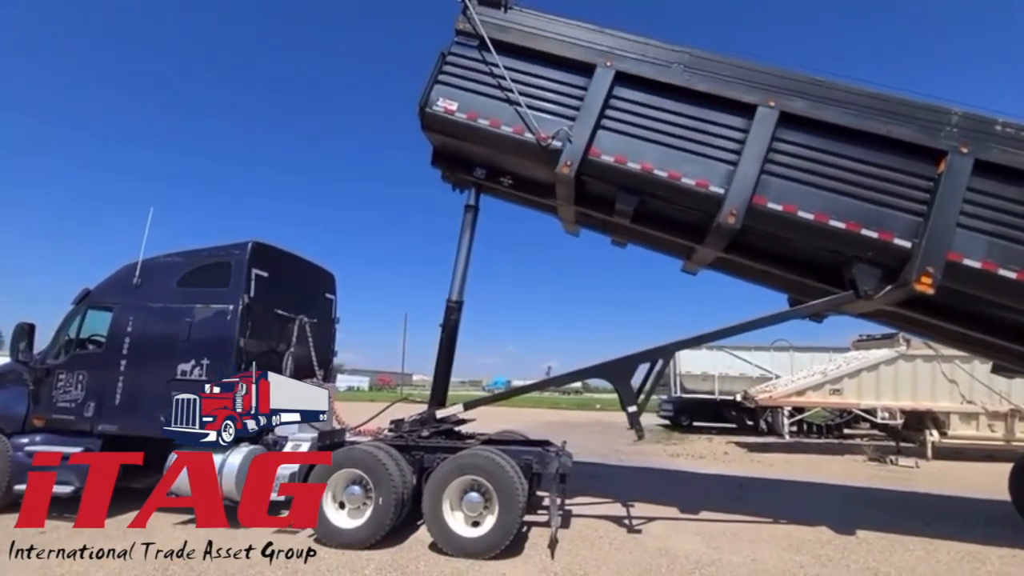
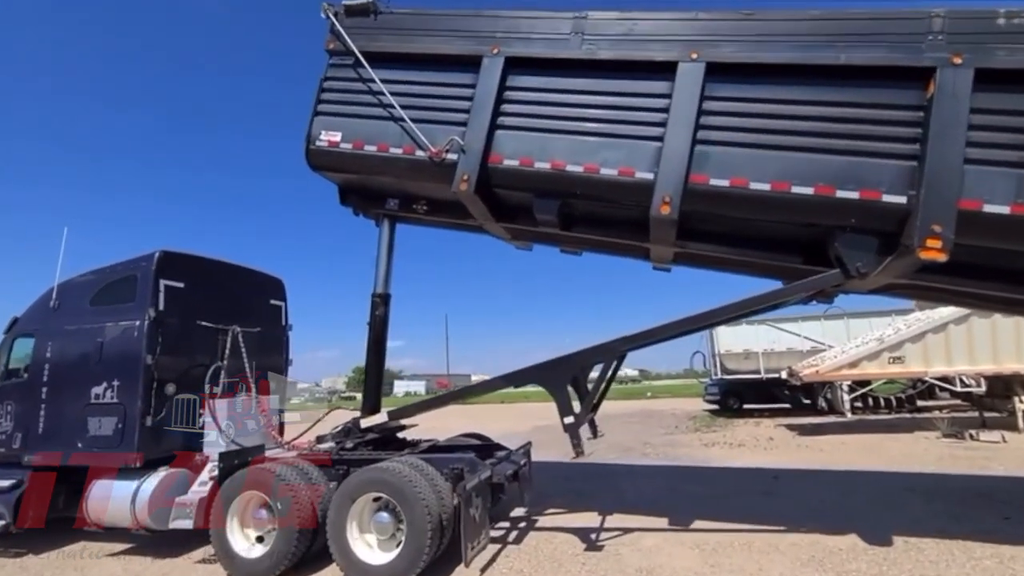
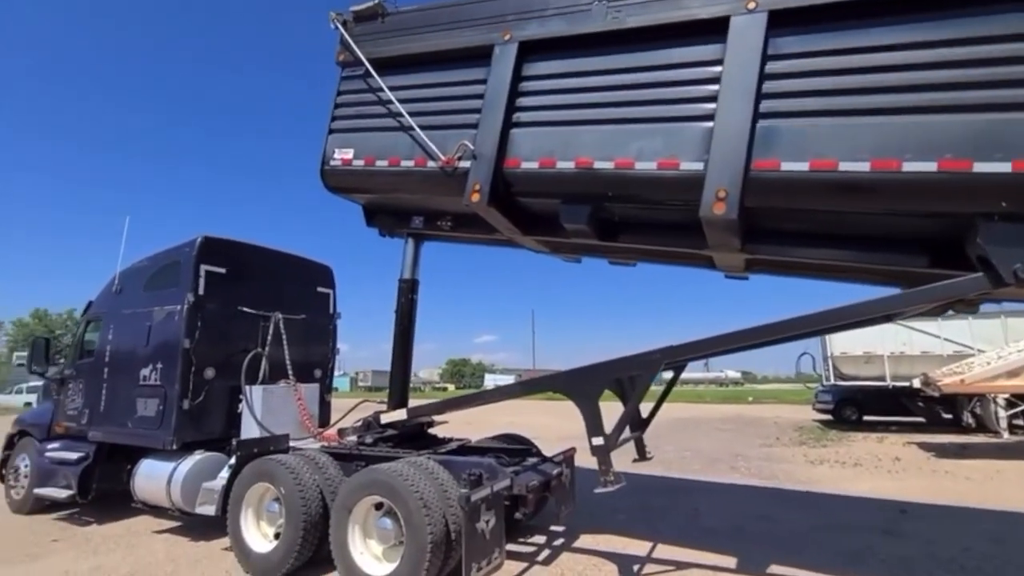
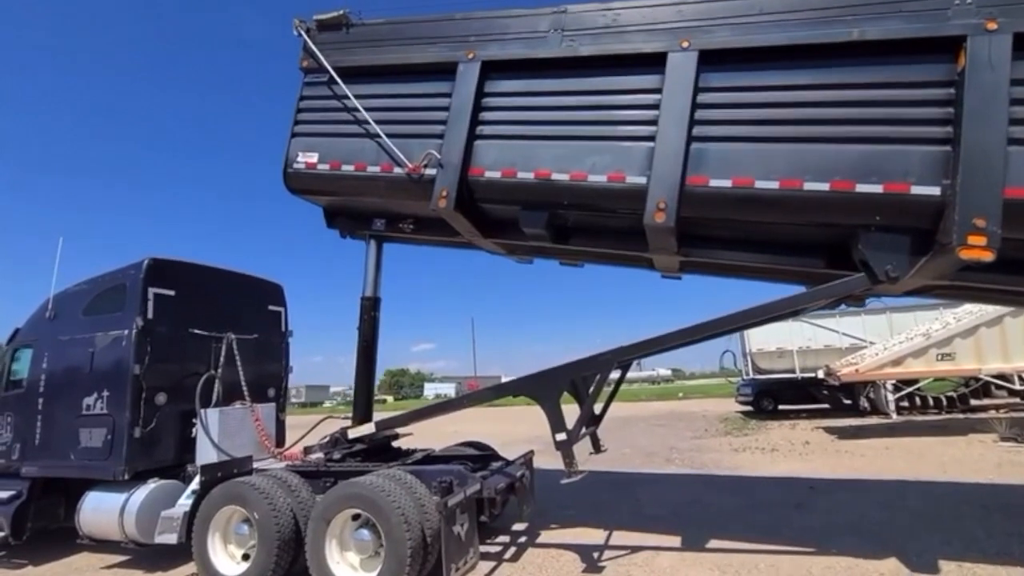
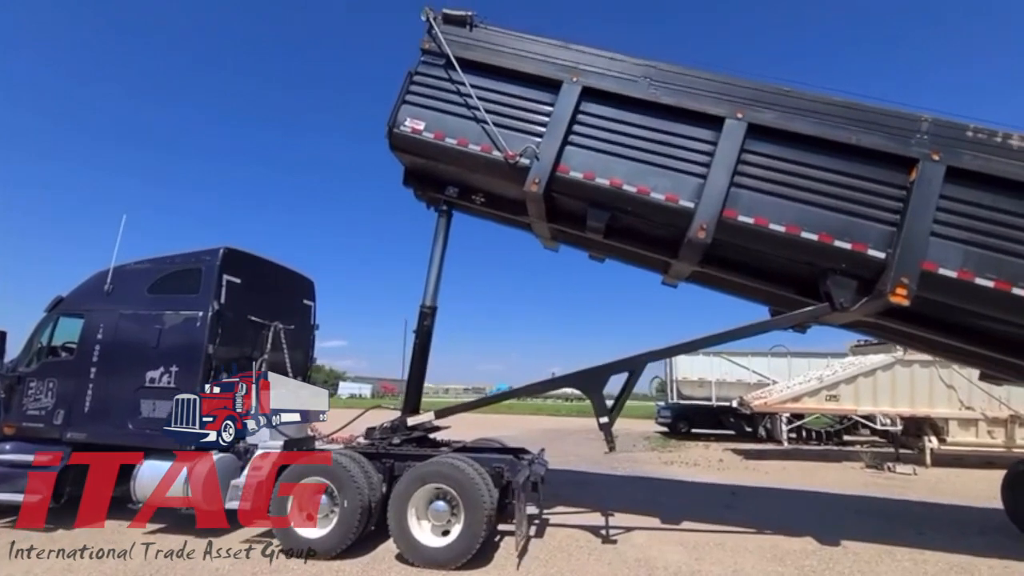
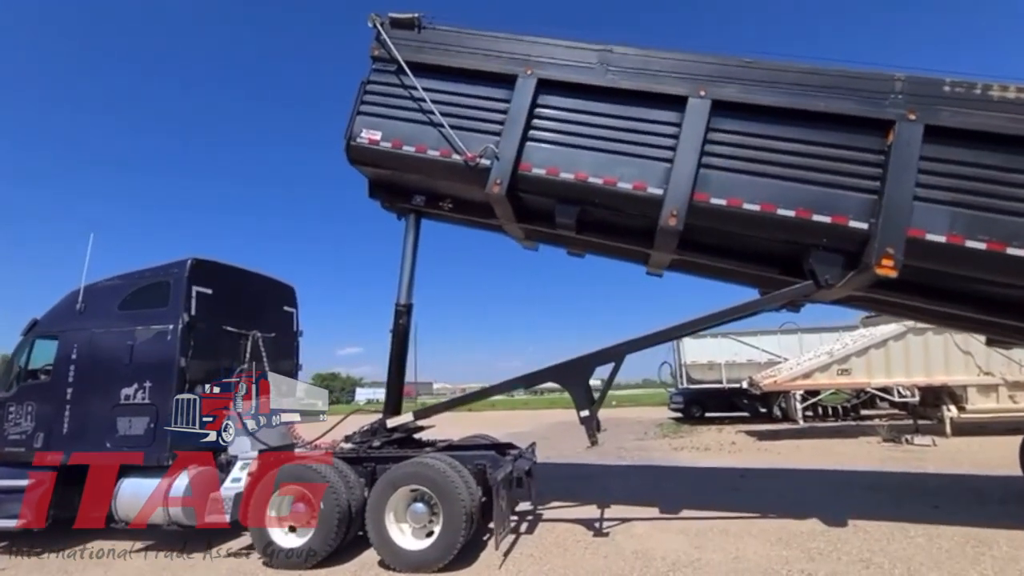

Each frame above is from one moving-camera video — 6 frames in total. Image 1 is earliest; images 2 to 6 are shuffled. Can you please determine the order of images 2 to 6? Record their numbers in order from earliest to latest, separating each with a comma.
5, 6, 2, 4, 3
